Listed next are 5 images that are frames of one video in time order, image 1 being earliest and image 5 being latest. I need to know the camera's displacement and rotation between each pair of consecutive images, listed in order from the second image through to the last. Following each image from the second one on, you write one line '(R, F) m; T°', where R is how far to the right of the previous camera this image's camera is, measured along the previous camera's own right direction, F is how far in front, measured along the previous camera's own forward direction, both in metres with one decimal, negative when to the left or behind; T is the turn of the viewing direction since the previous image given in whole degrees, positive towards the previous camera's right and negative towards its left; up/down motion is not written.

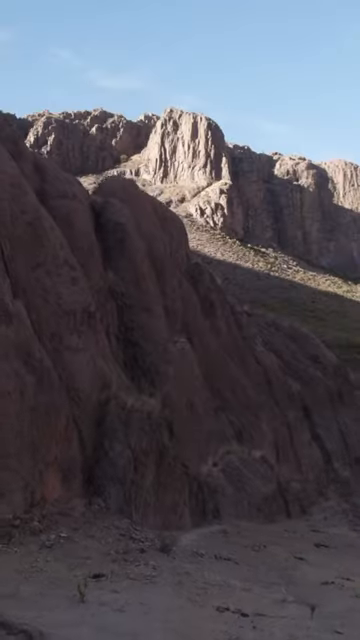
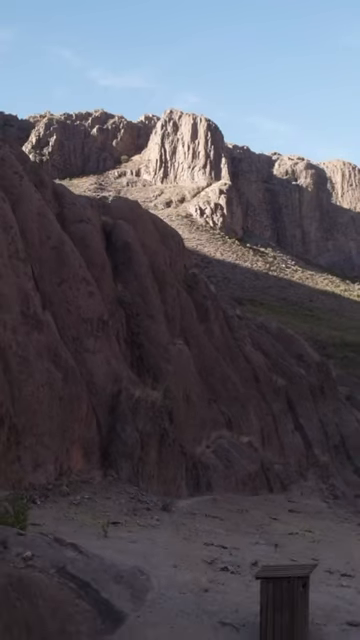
(+0.1, -3.6) m; 0°
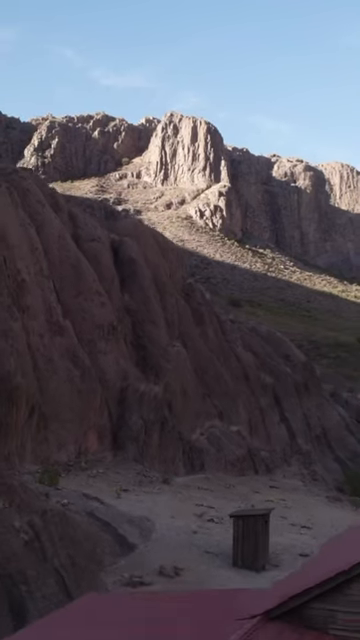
(+0.1, -3.8) m; 0°
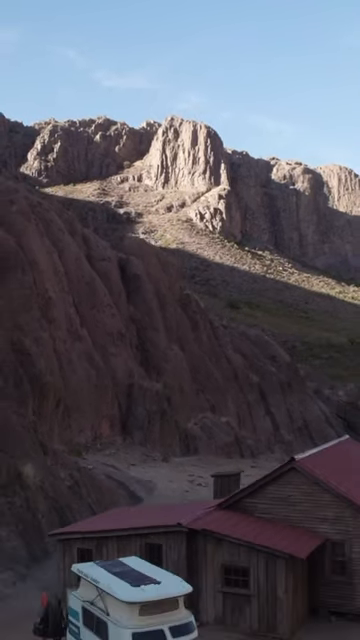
(+0.2, -5.0) m; 0°
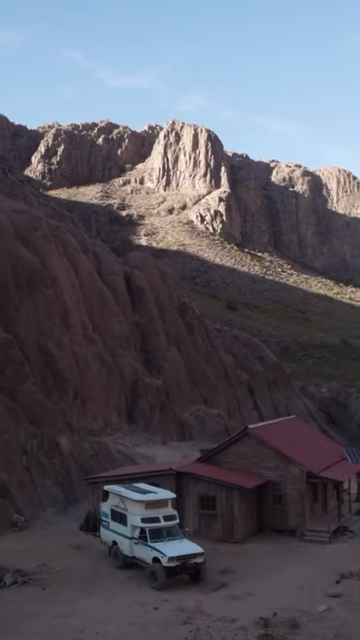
(+0.2, -5.3) m; 0°
